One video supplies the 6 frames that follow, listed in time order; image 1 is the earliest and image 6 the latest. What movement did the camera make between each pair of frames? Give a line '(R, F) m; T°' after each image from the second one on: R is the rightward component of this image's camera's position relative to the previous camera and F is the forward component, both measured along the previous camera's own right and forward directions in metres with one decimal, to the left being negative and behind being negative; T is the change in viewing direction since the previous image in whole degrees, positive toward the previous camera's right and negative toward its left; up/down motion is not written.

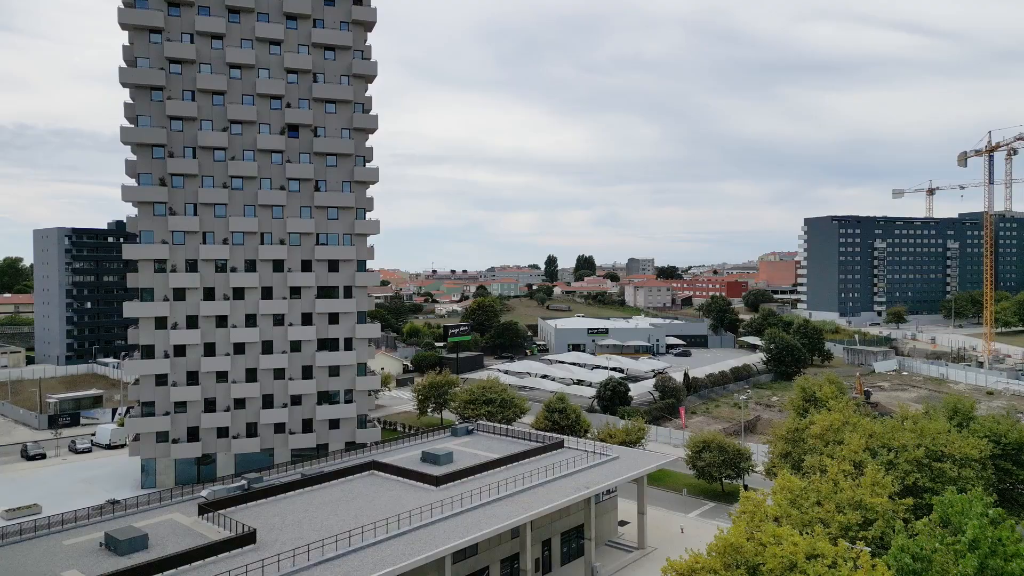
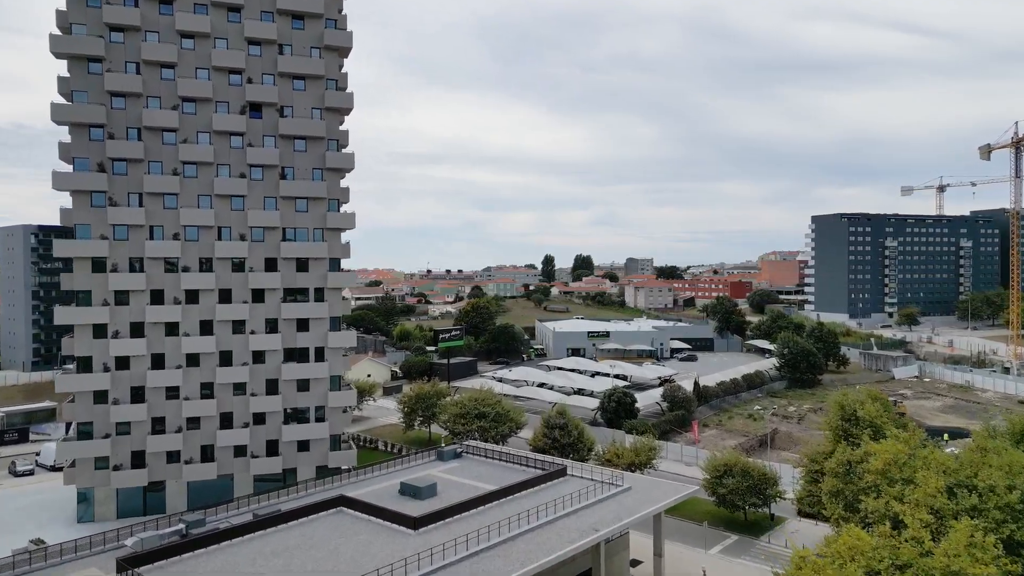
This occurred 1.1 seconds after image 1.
(+0.1, +5.0) m; 0°
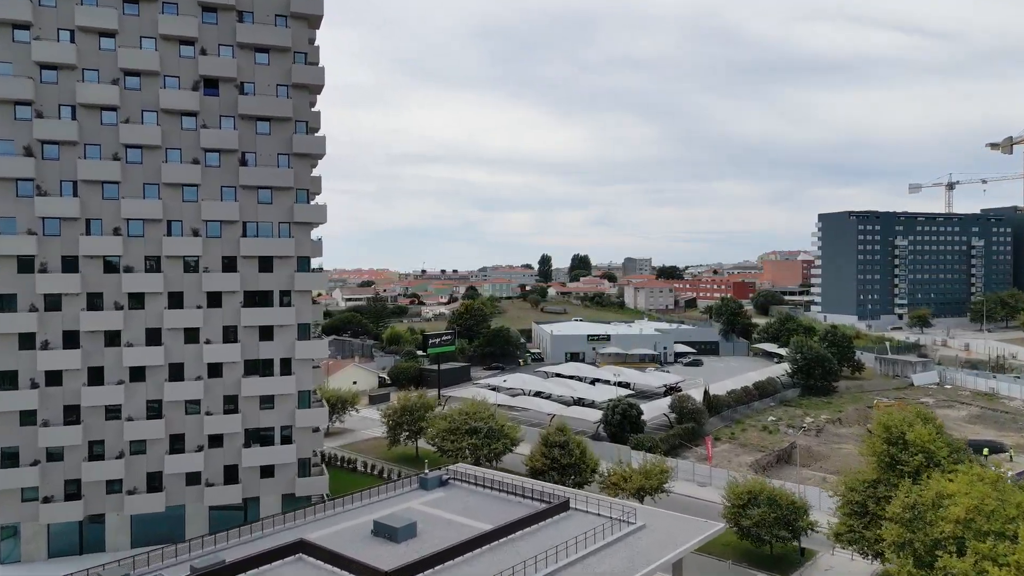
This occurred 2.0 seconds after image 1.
(+0.1, +4.5) m; 0°
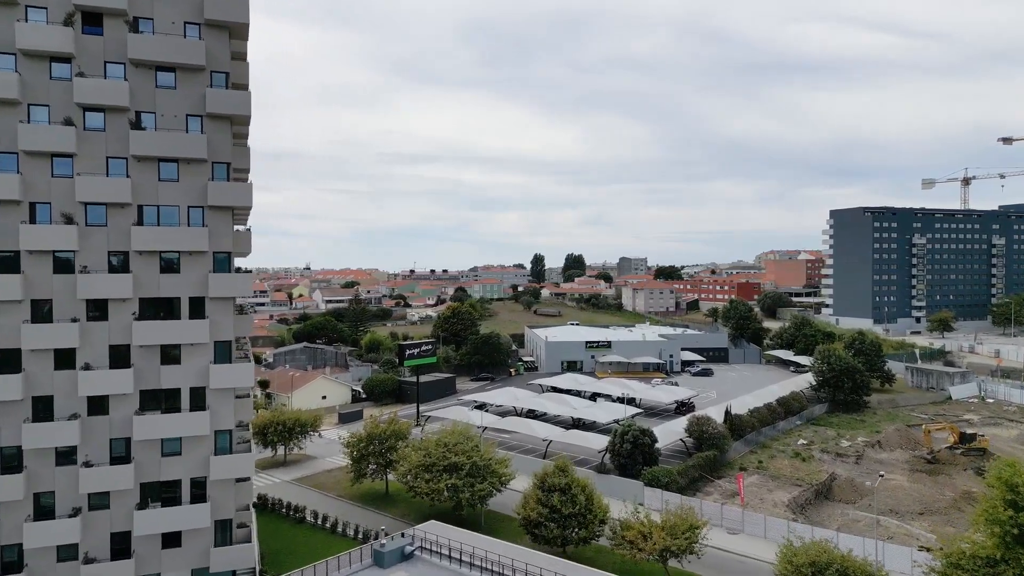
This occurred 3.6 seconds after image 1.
(+0.2, +7.8) m; +1°
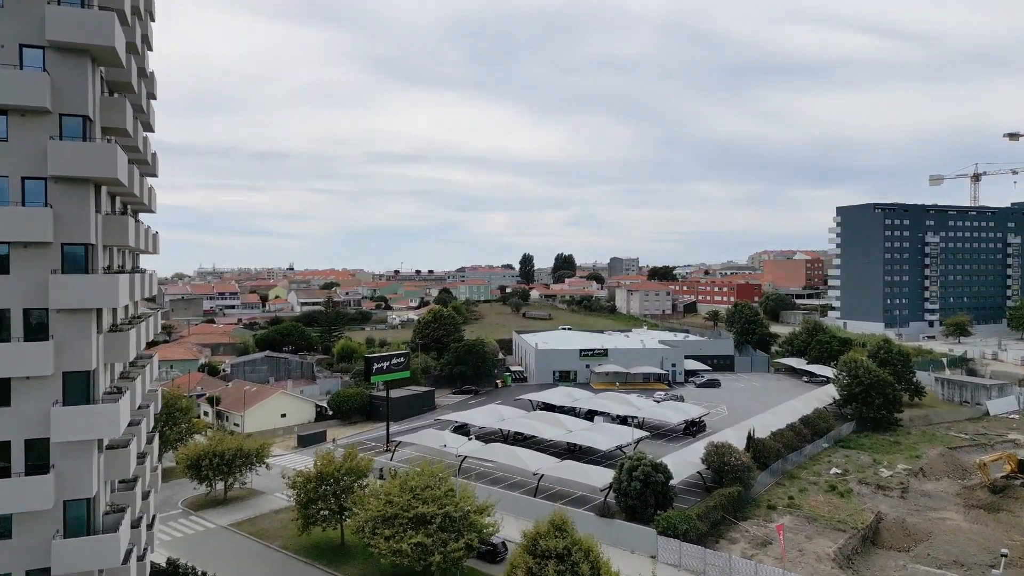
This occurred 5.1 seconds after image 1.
(+0.2, +7.1) m; +1°
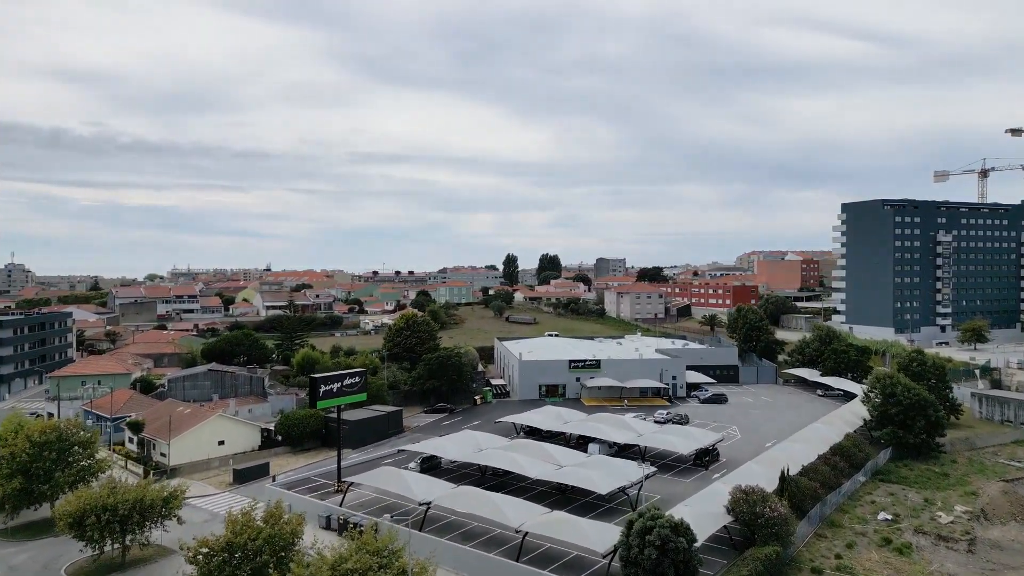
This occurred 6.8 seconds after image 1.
(+0.3, +7.7) m; +1°
